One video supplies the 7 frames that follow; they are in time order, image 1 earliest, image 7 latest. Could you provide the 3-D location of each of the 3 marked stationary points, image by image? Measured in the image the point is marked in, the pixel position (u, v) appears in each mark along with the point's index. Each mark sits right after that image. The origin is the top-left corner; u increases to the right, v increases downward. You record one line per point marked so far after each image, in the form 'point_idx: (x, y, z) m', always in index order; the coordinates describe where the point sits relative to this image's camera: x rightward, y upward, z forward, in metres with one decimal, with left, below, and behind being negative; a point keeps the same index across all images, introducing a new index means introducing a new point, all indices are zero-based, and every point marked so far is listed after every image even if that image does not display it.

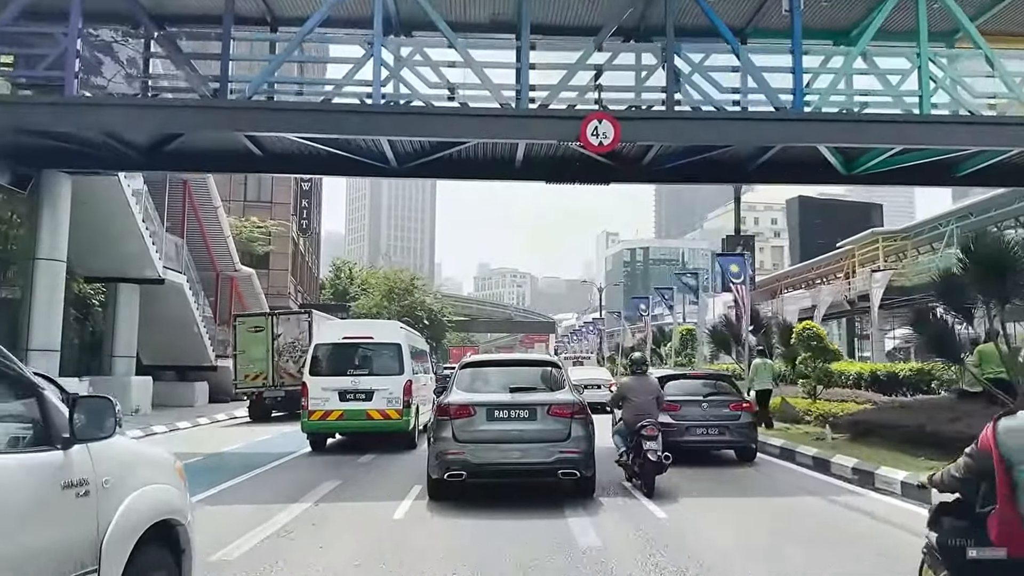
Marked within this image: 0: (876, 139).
0: (+6.2, +2.6, +14.1) m
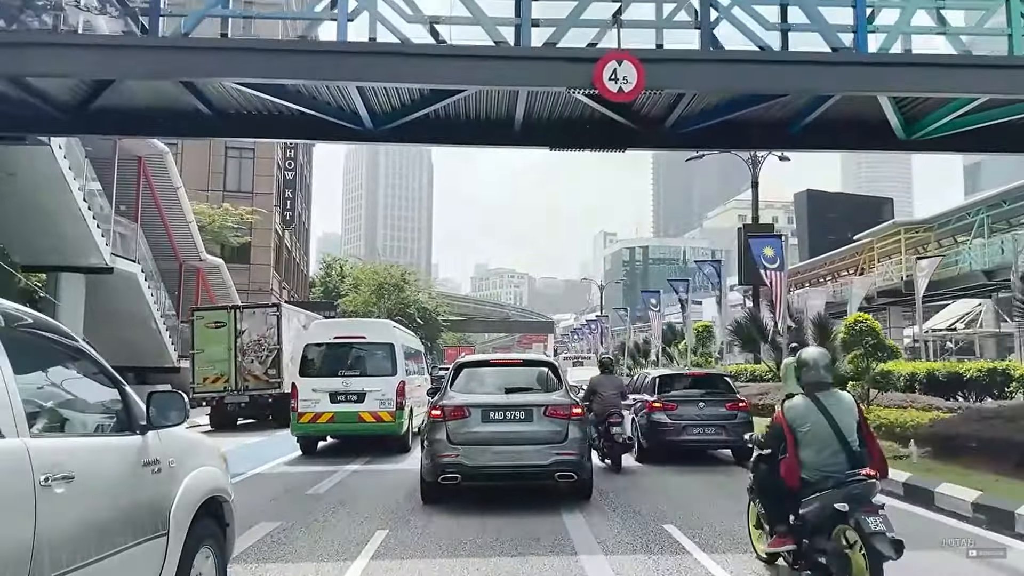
0: (+6.2, +2.8, +11.5) m
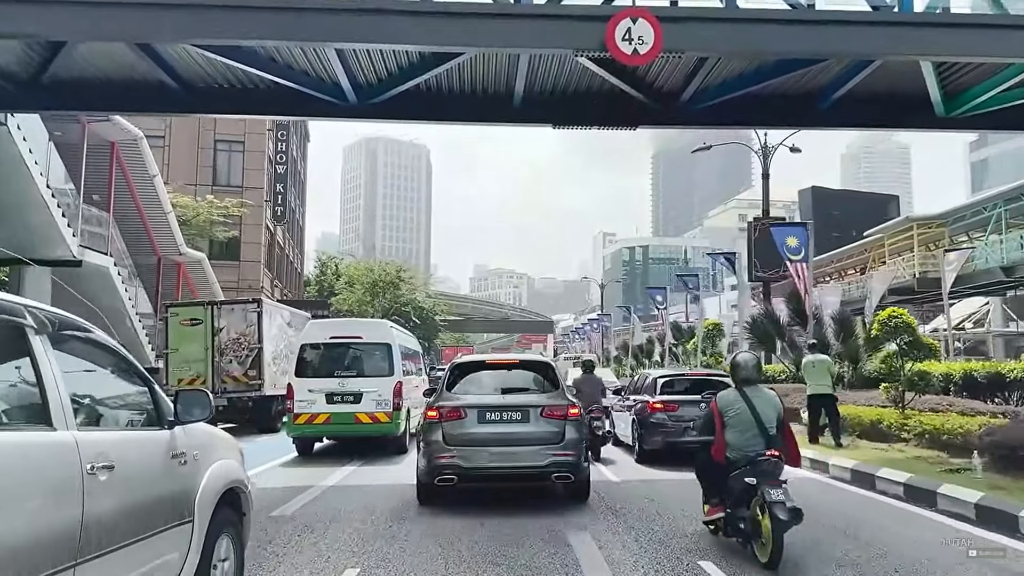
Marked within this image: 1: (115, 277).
0: (+6.2, +2.9, +10.2) m
1: (-9.0, +0.2, +18.8) m
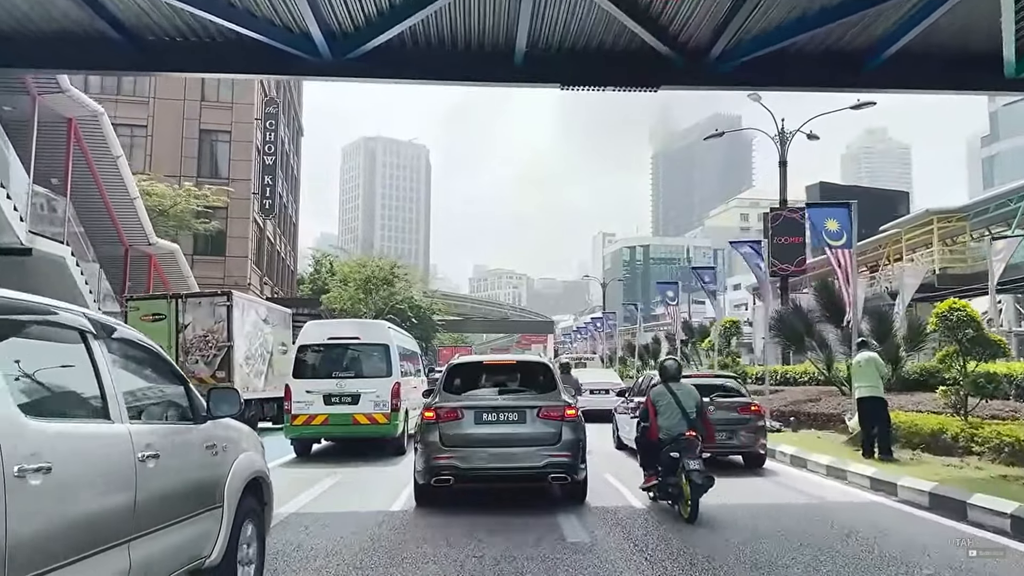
0: (+6.2, +3.1, +8.4) m
1: (-9.0, +0.4, +17.0) m
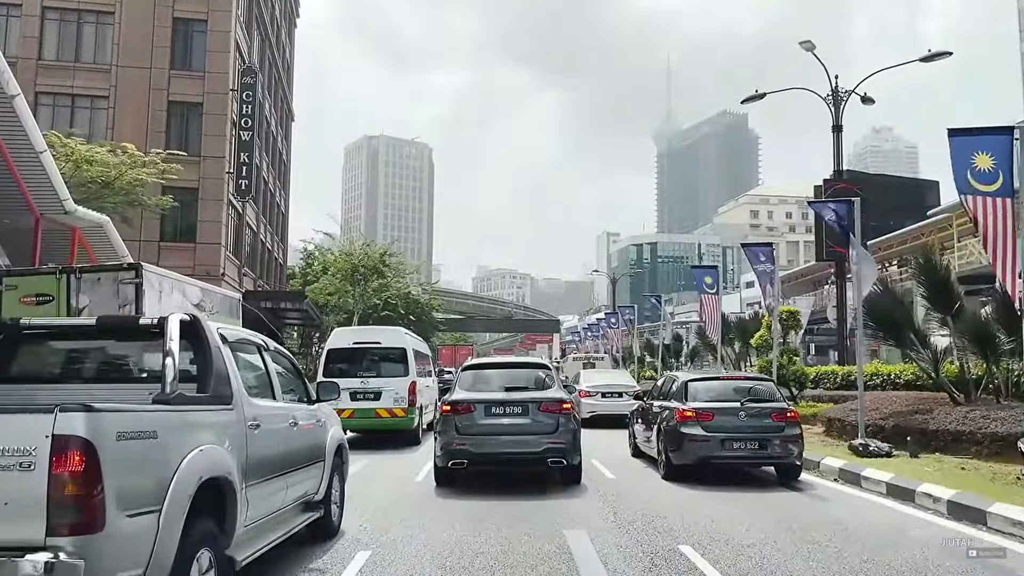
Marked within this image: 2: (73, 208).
0: (+6.3, +3.5, +4.5) m
1: (-8.9, +0.8, +13.1) m
2: (-8.3, +1.5, +15.7) m
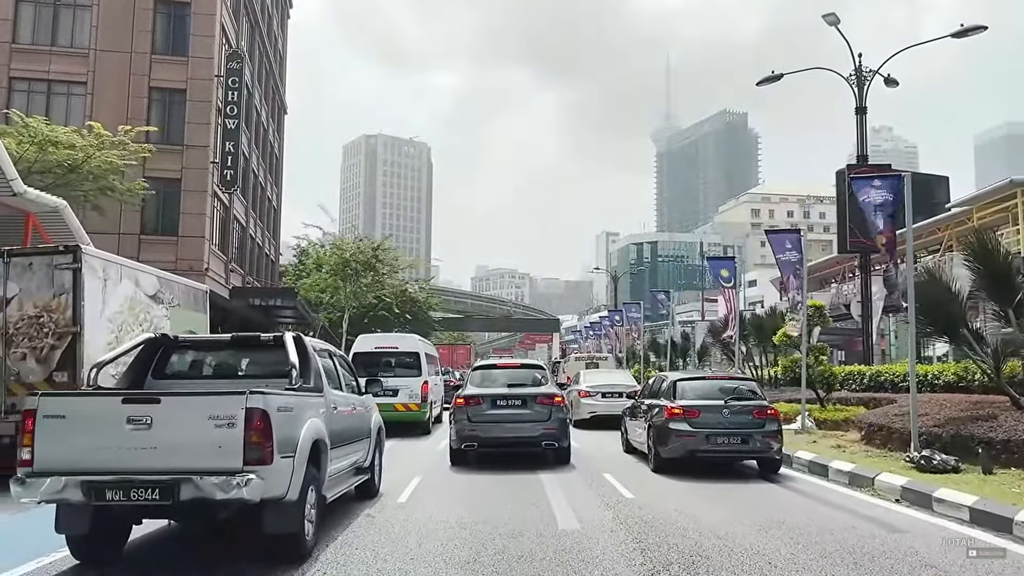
0: (+6.3, +3.6, +2.9) m
1: (-8.9, +0.9, +11.5) m
2: (-8.3, +1.7, +14.1) m
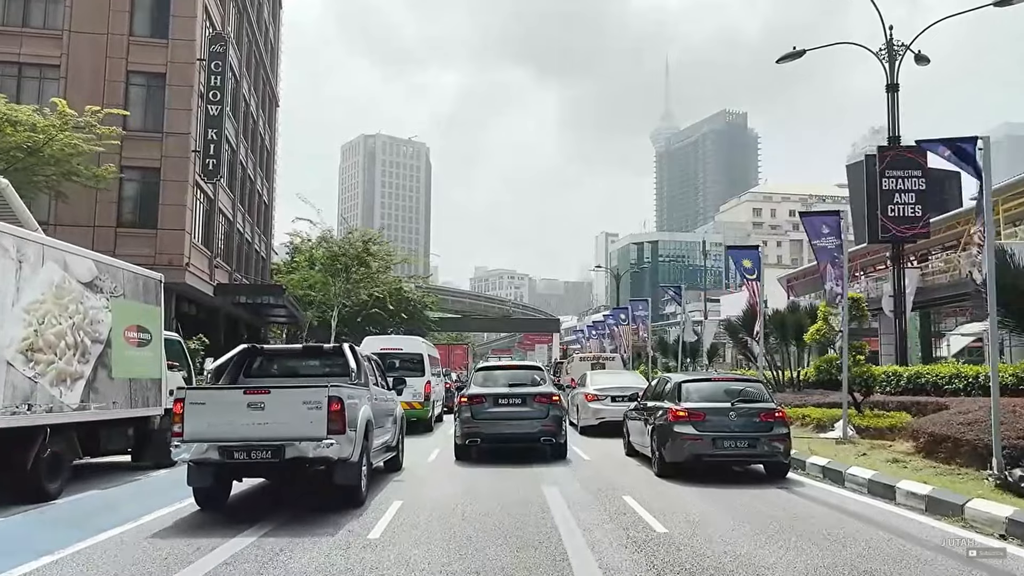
0: (+6.3, +3.8, +1.2) m
1: (-8.9, +1.1, +9.8) m
2: (-8.3, +1.8, +12.3) m
